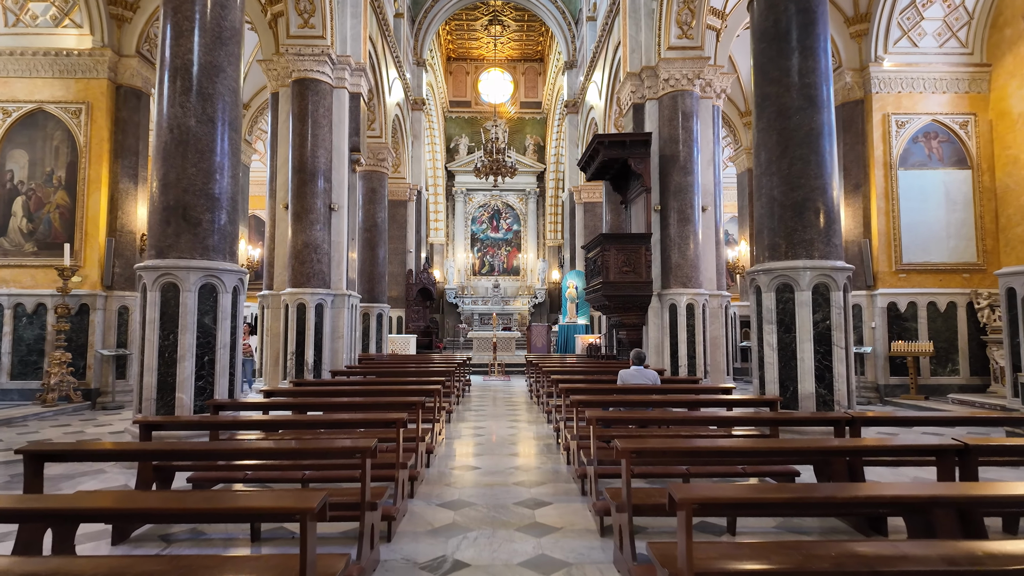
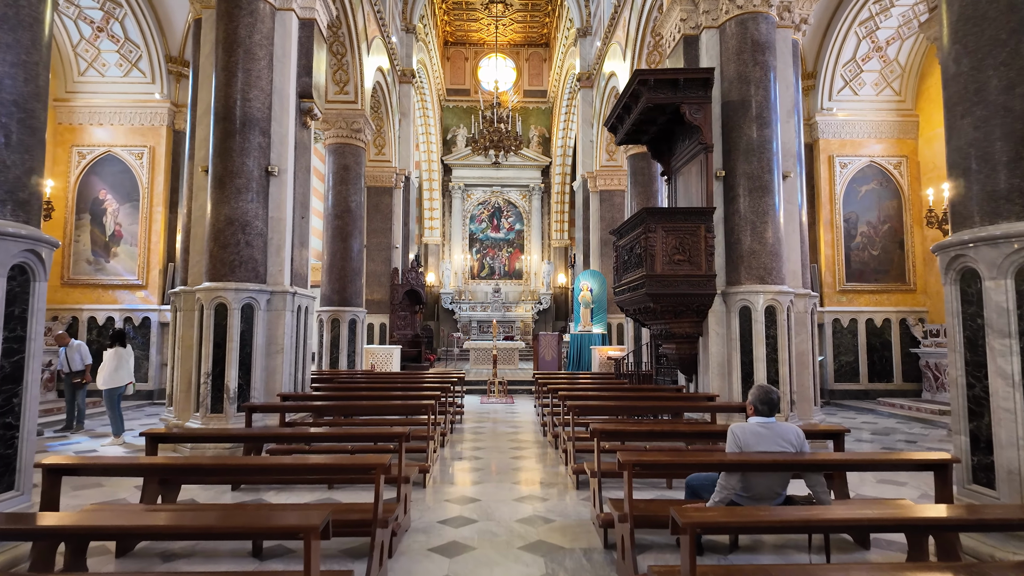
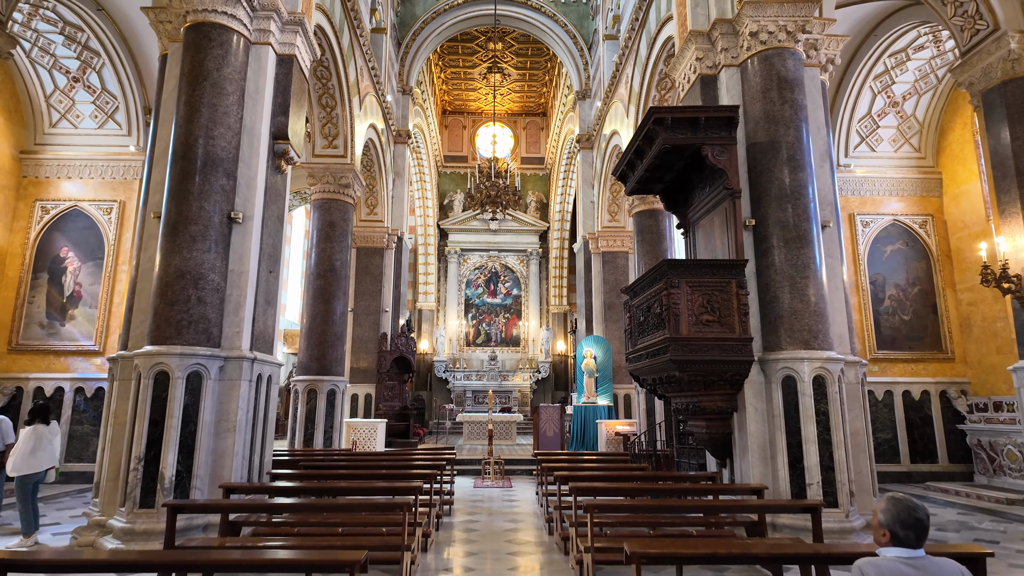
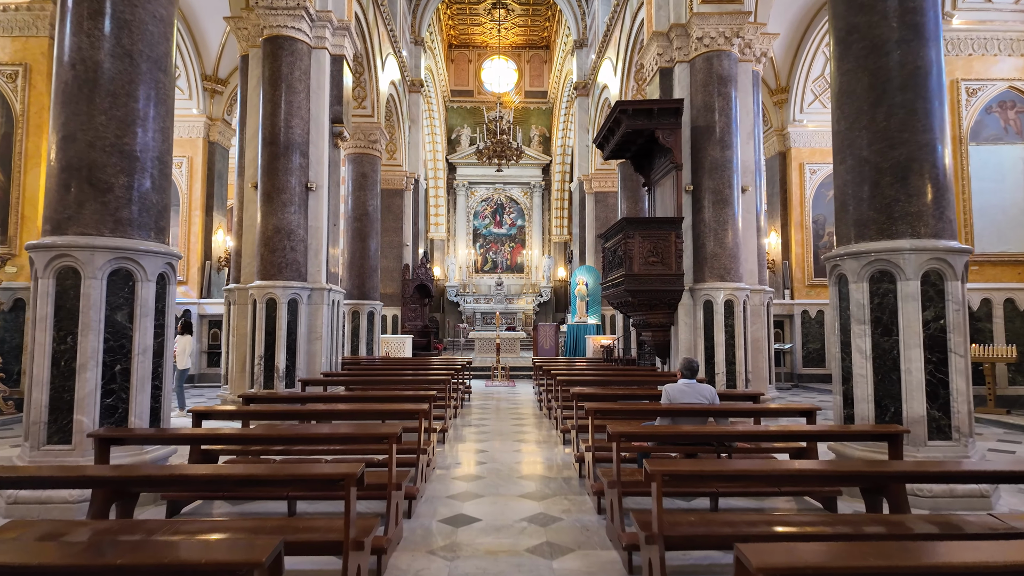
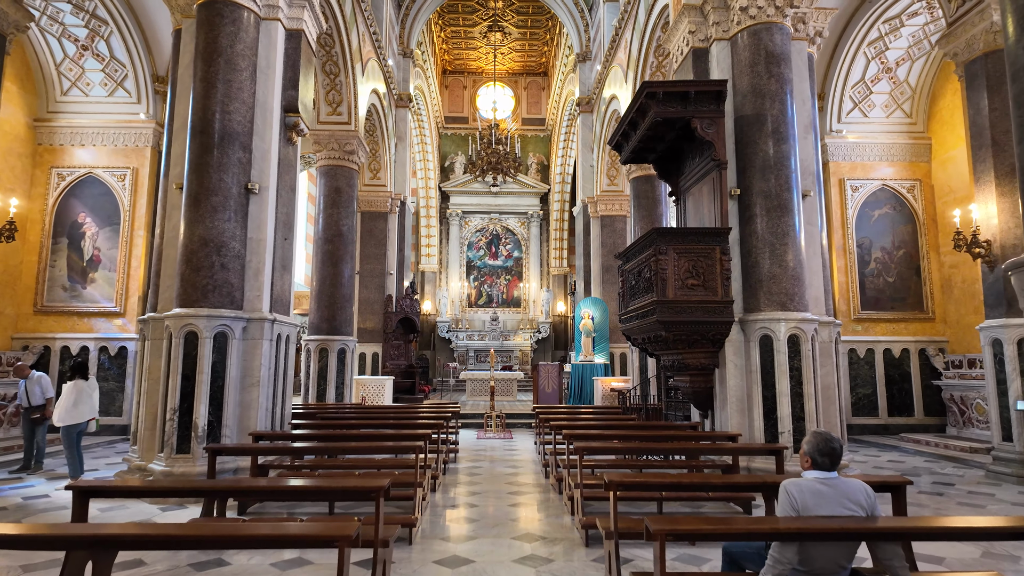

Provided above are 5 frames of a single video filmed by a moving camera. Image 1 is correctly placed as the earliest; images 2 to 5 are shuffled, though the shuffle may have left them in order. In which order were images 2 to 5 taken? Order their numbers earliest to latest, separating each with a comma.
4, 2, 5, 3
